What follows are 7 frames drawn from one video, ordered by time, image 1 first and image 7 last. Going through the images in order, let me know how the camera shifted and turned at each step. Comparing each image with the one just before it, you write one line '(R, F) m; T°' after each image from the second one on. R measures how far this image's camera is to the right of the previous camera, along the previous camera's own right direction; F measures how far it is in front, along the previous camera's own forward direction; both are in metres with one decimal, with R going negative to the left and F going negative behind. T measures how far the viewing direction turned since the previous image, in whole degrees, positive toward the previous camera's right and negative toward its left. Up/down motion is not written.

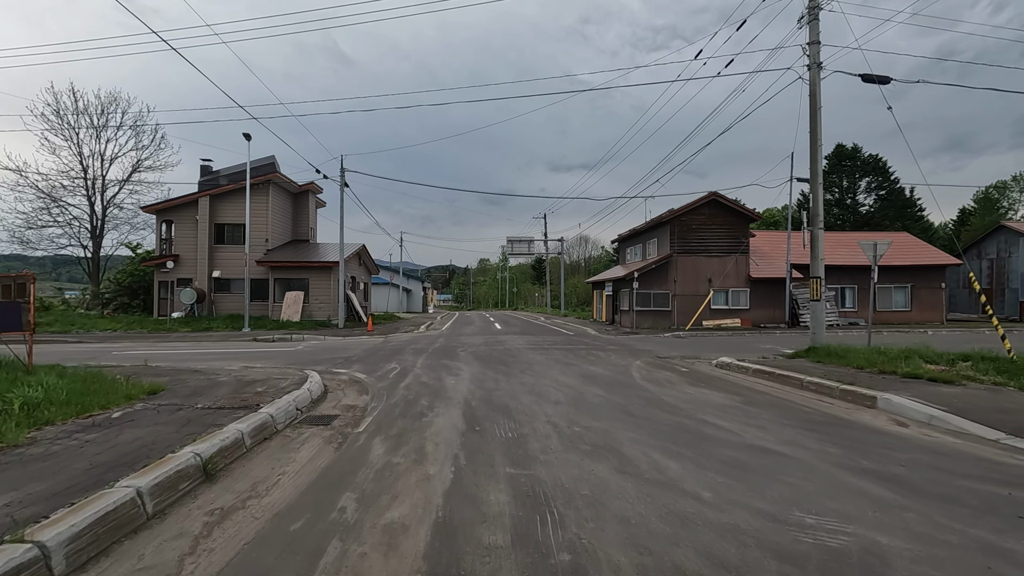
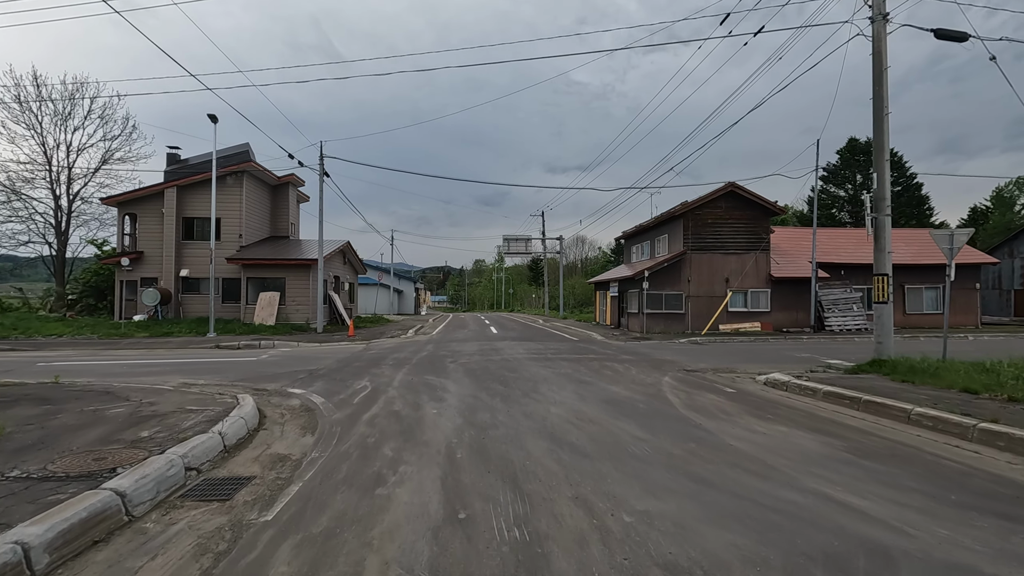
(-0.1, +2.5) m; 0°
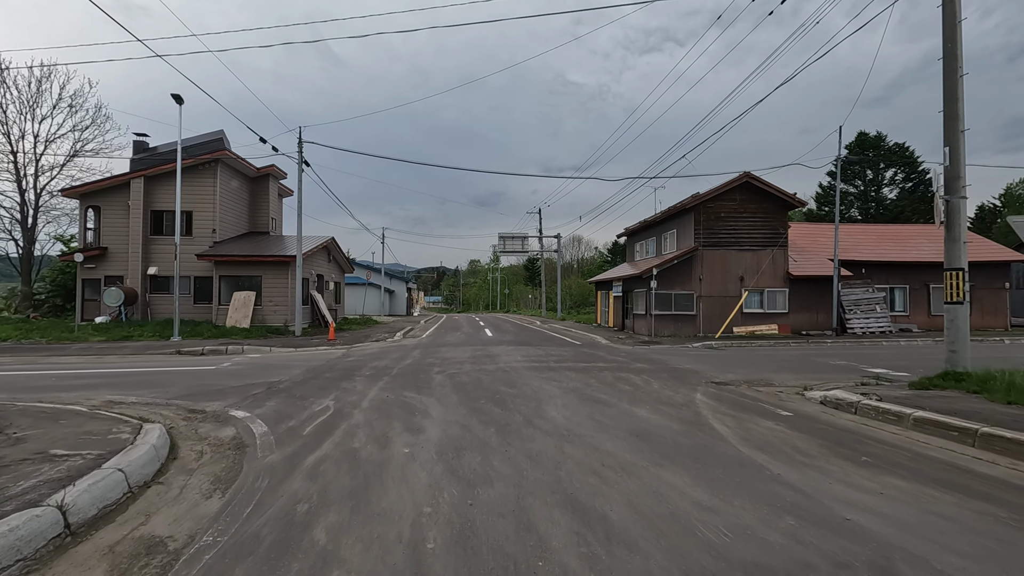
(0.0, +2.0) m; 0°
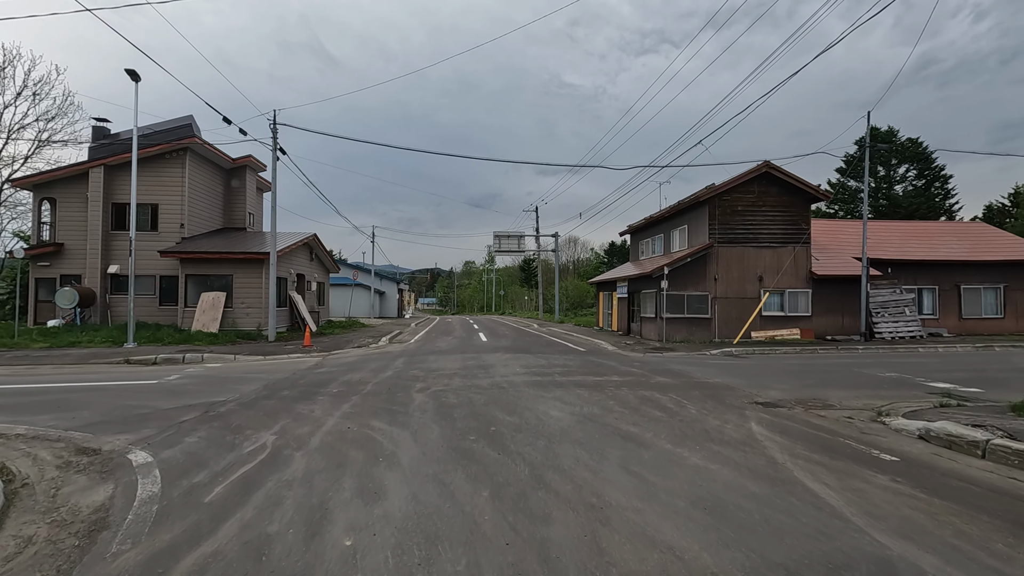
(-0.1, +2.1) m; +1°
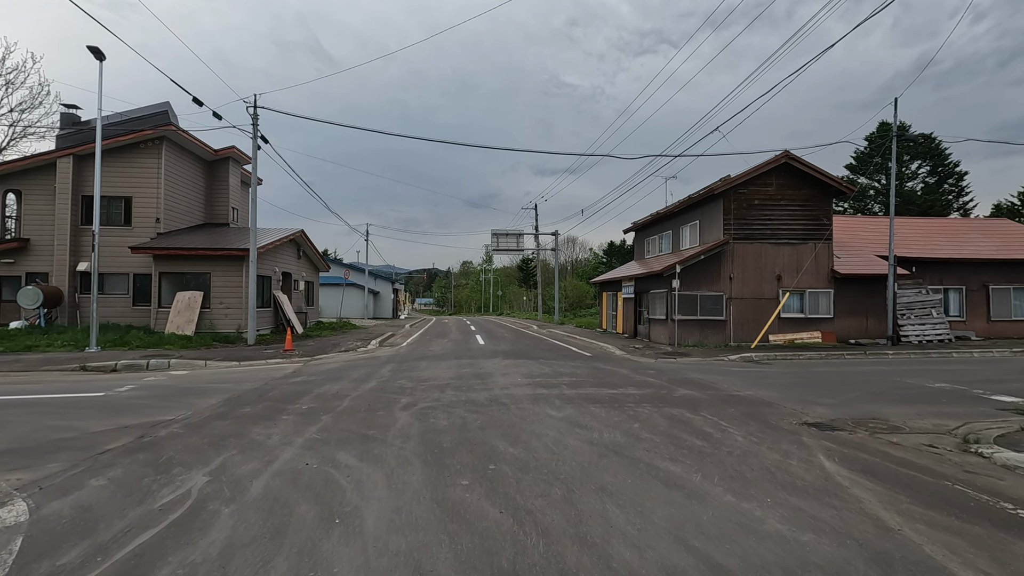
(-0.1, +1.5) m; 0°
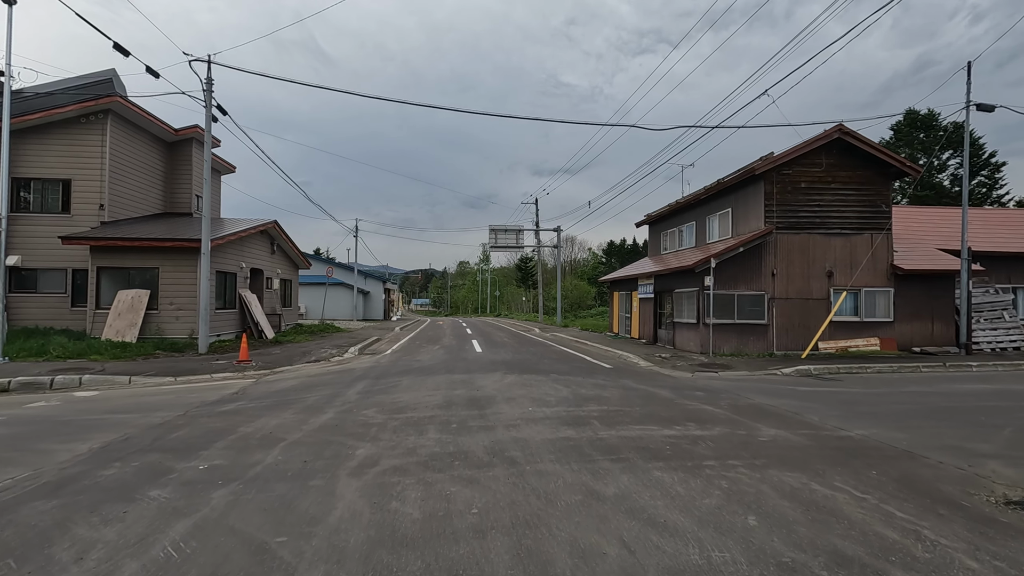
(-0.2, +2.9) m; 0°
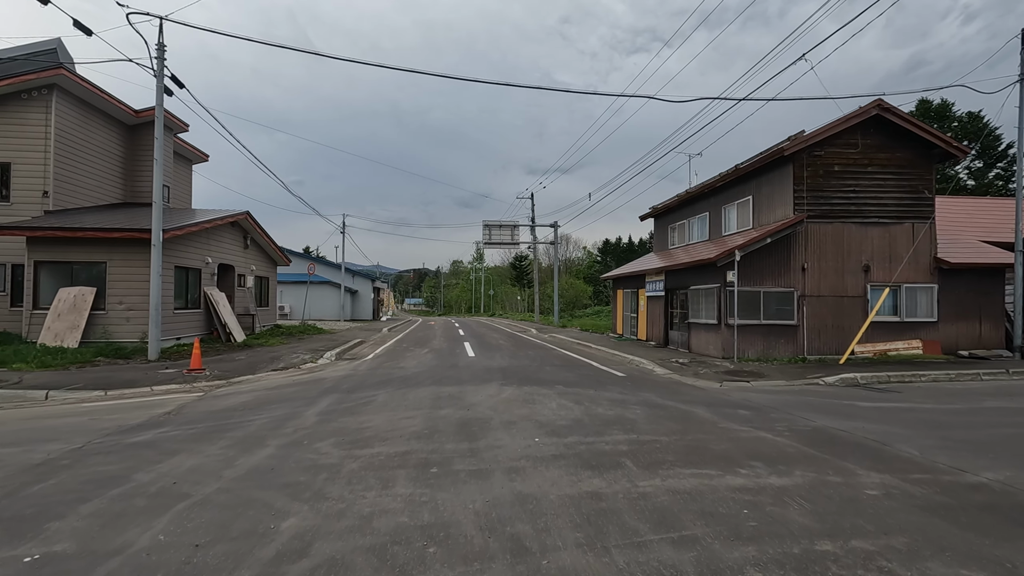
(-0.1, +1.9) m; +1°
